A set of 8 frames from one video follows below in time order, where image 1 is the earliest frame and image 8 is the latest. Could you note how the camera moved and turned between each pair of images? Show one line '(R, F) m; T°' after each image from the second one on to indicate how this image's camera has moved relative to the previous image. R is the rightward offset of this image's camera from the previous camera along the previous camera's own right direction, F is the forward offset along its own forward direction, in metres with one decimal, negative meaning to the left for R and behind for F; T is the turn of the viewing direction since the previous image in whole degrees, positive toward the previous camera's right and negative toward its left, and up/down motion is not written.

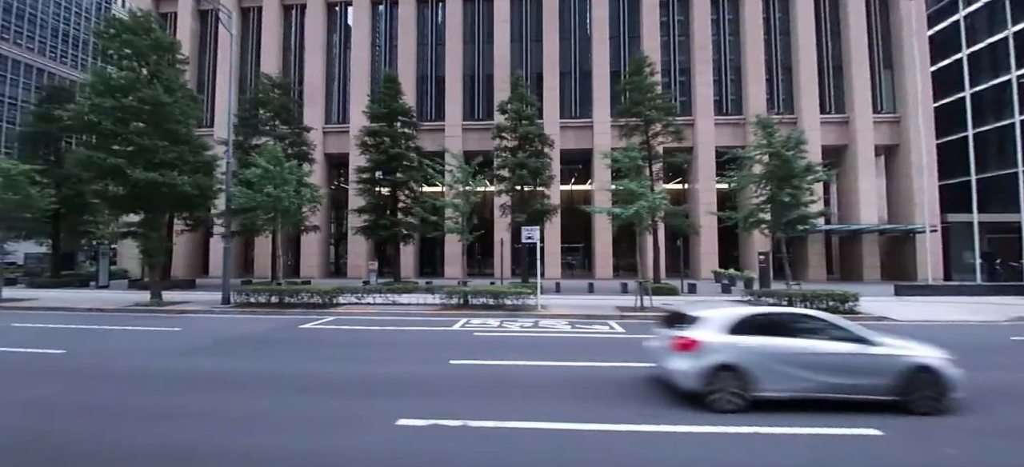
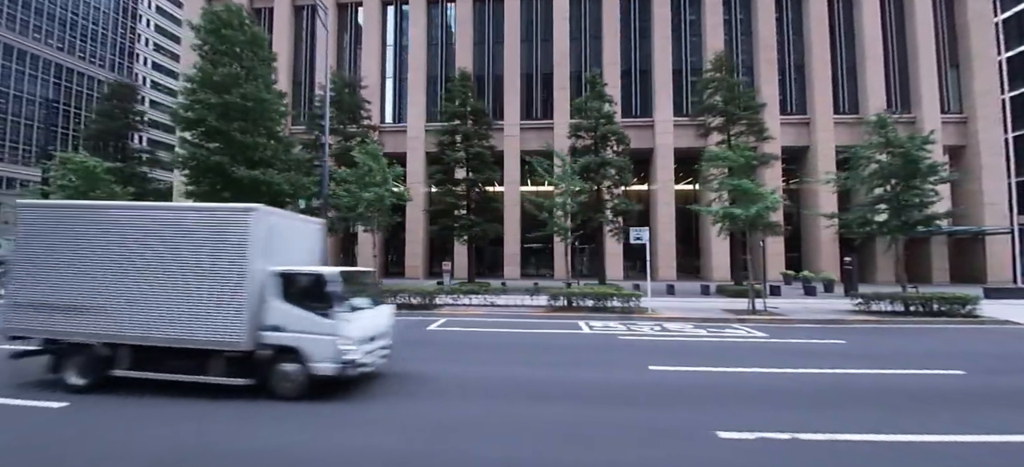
(-4.1, +0.4) m; 0°
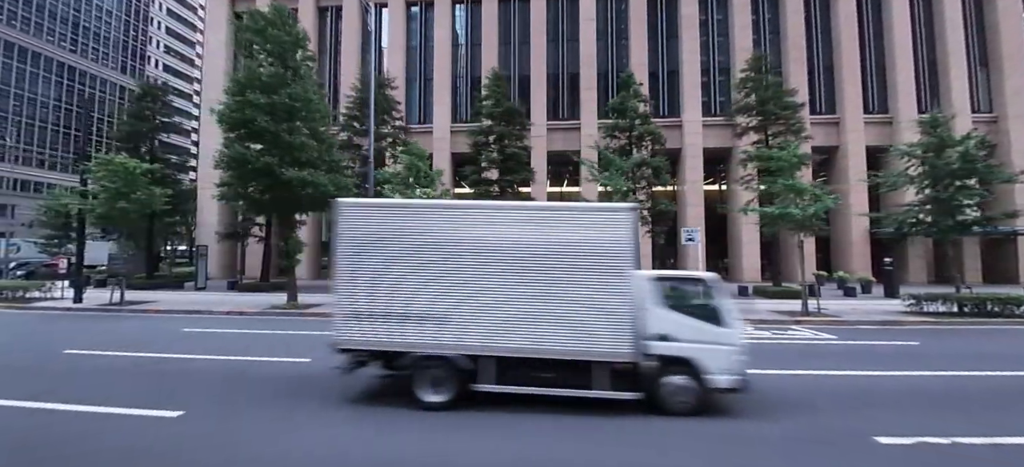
(-1.9, +0.2) m; 0°
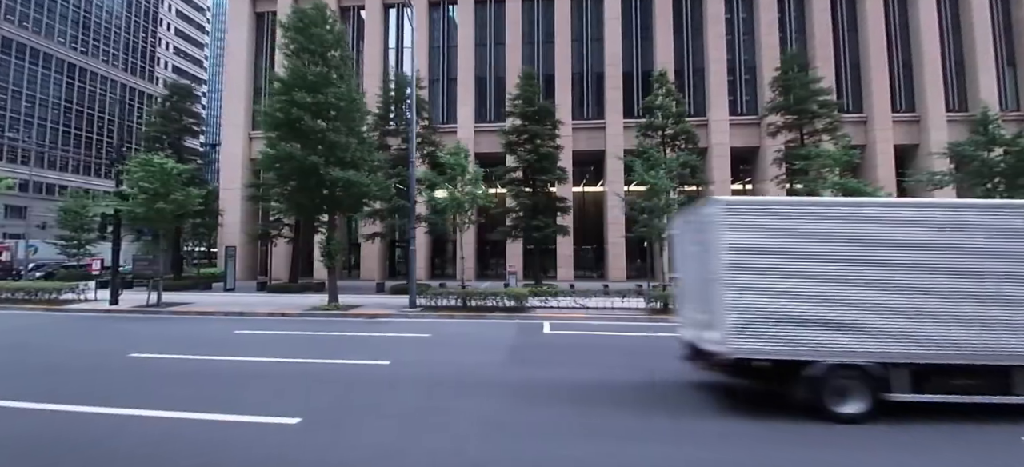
(-1.7, +0.2) m; 0°
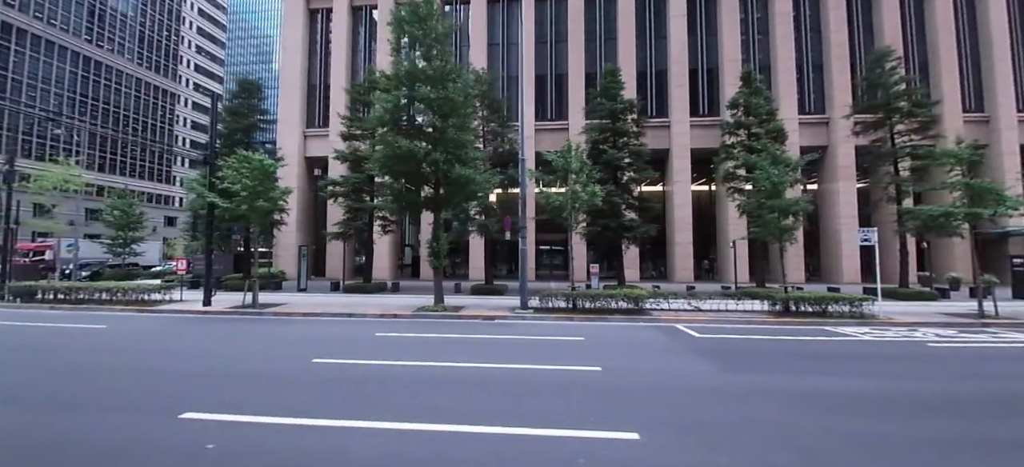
(-4.4, +0.4) m; 0°
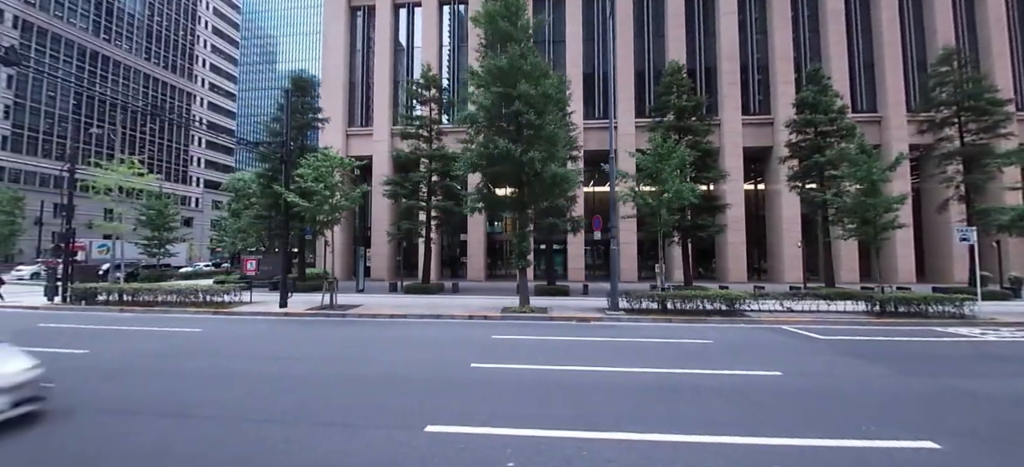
(-3.4, +0.3) m; 0°
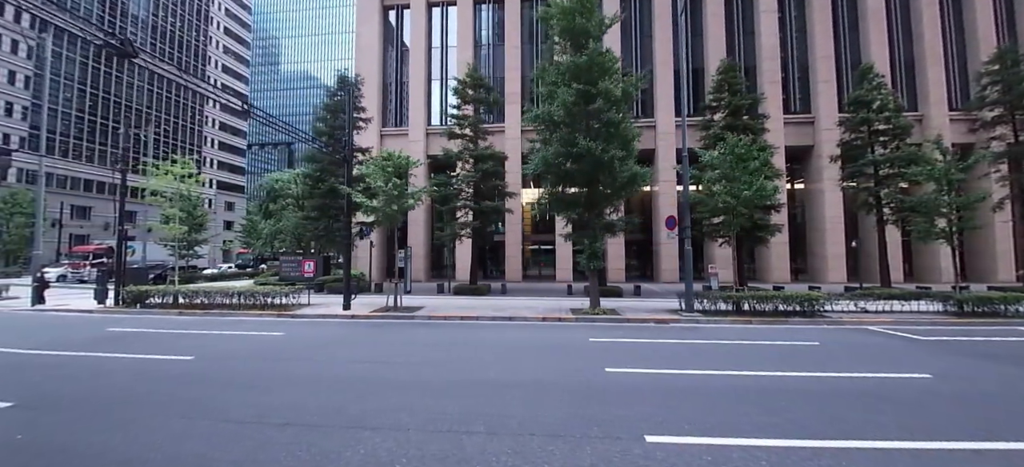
(-2.7, +0.2) m; 0°
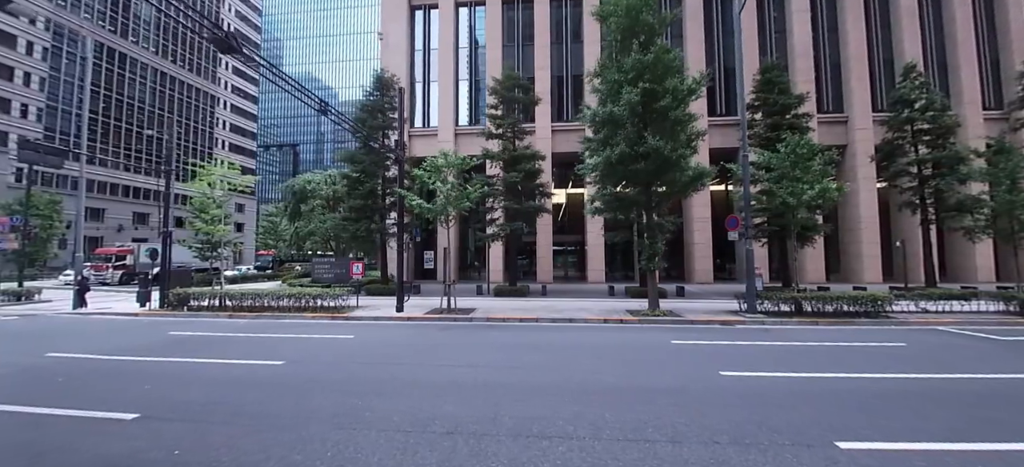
(-2.2, +0.2) m; 0°
